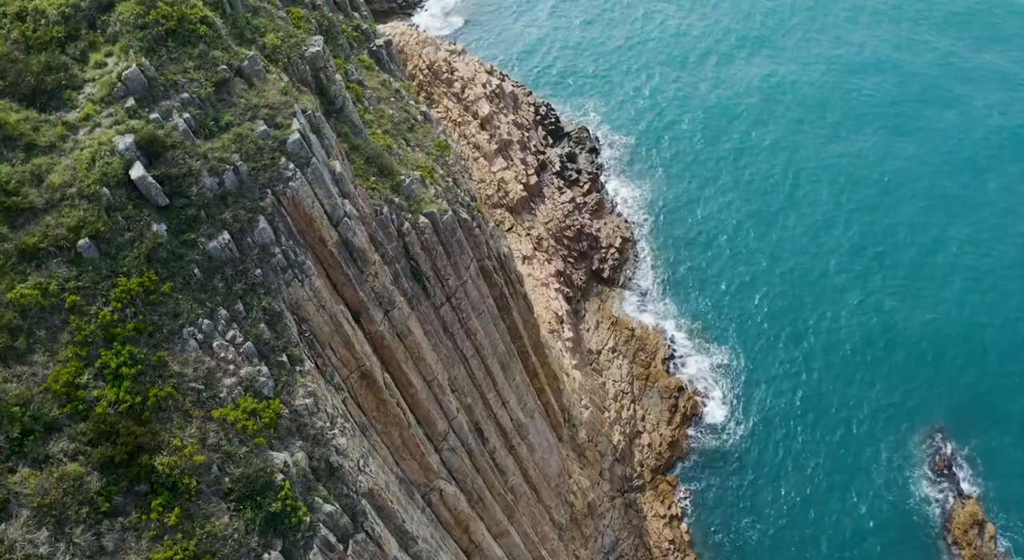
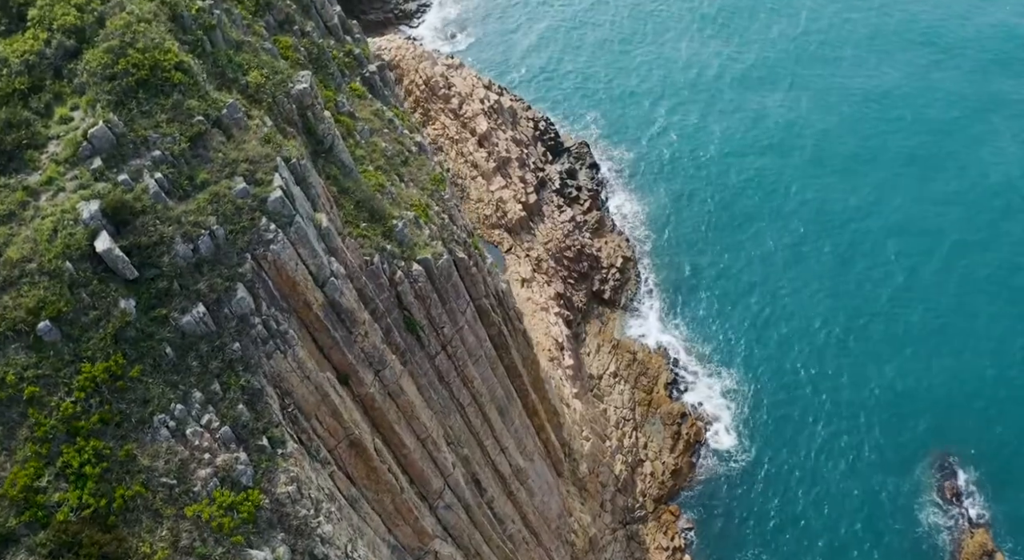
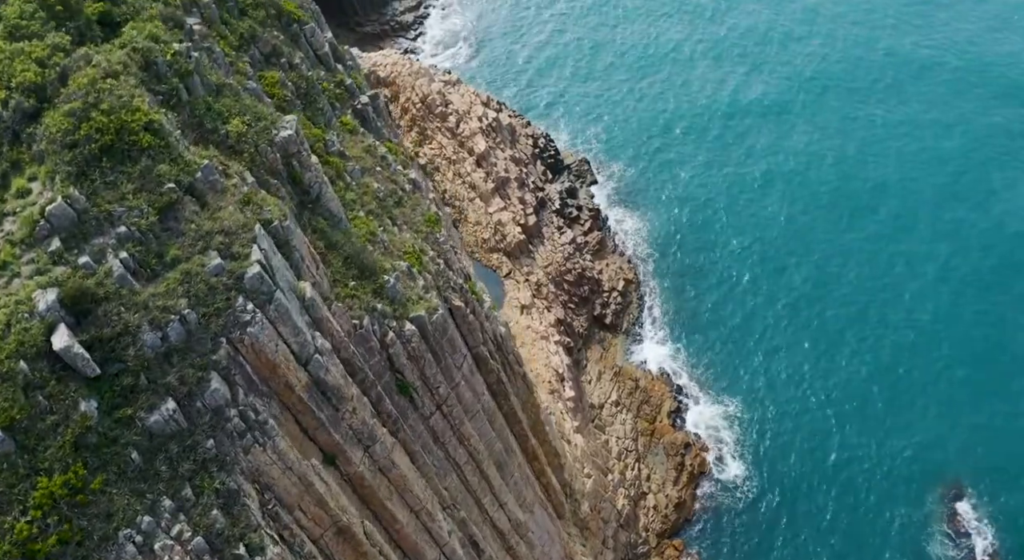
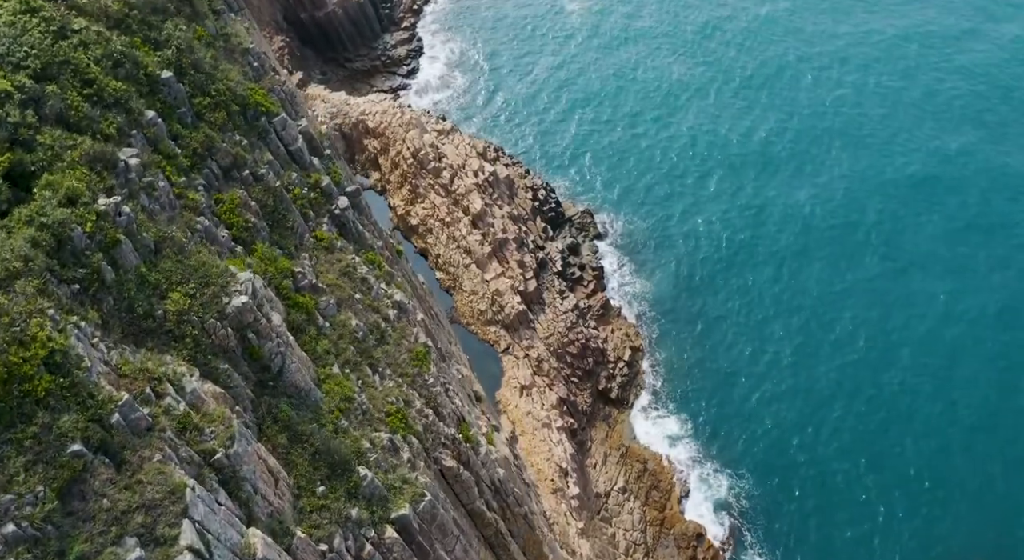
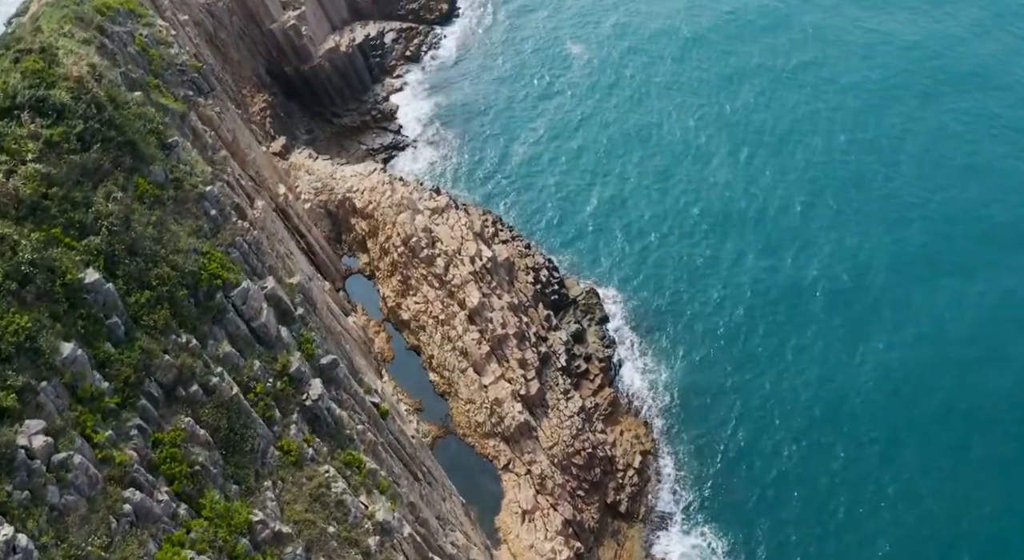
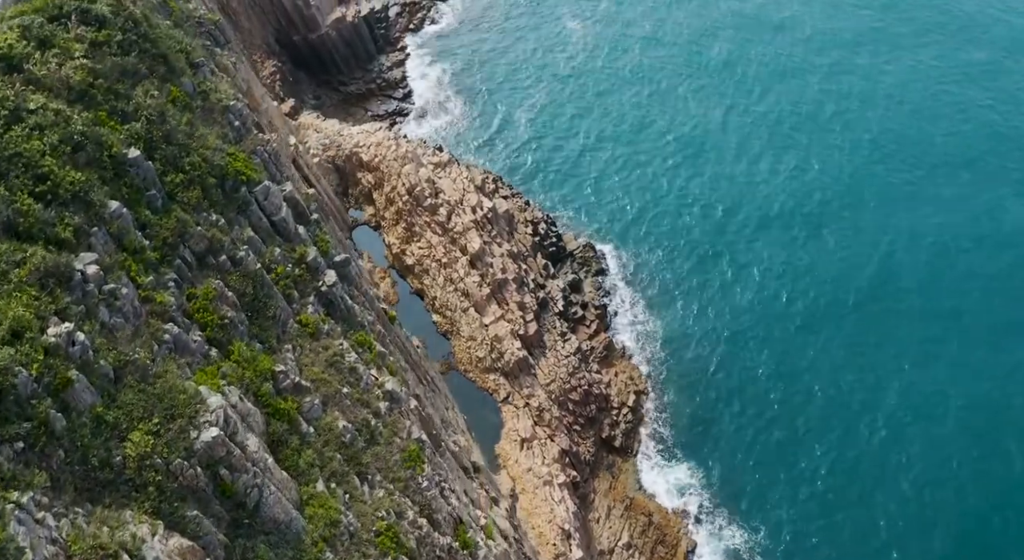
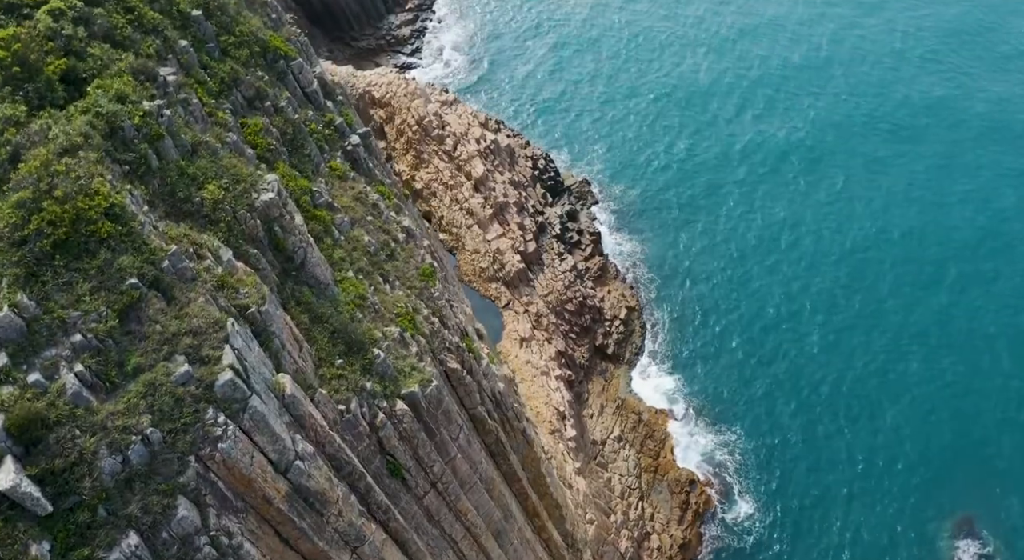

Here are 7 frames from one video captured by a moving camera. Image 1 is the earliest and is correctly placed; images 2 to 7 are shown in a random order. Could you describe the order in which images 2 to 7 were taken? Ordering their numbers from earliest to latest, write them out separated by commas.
2, 3, 7, 4, 6, 5
